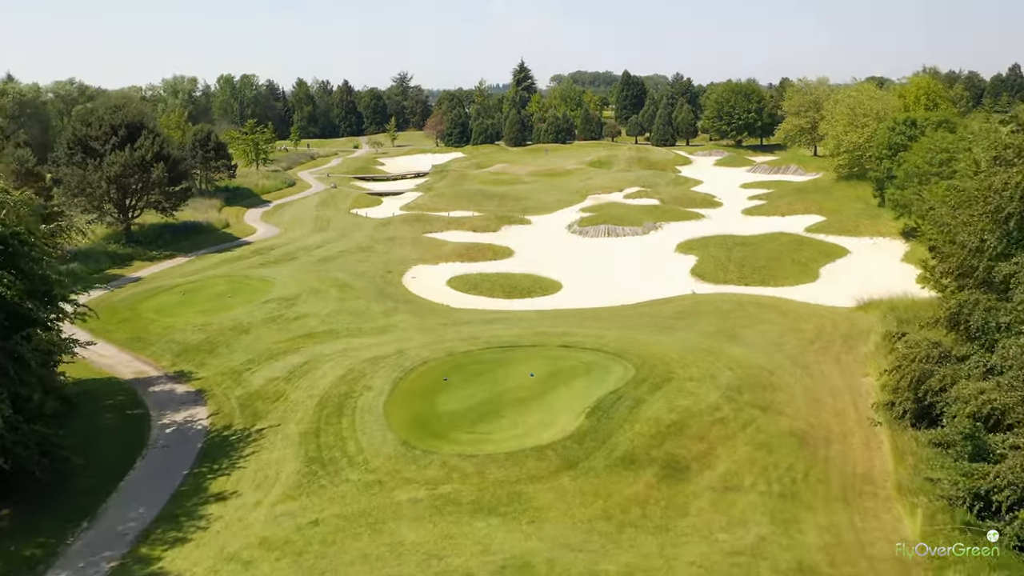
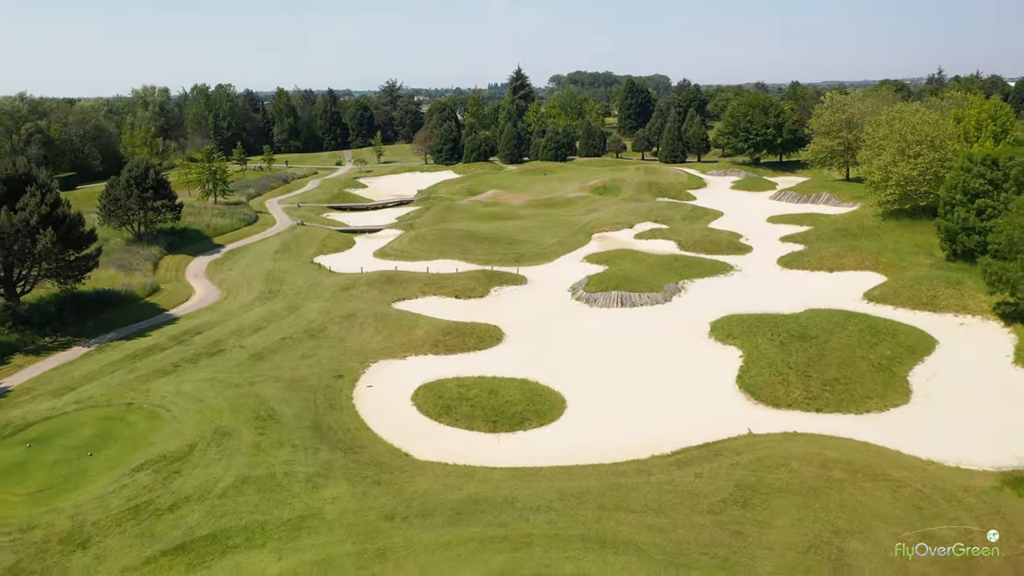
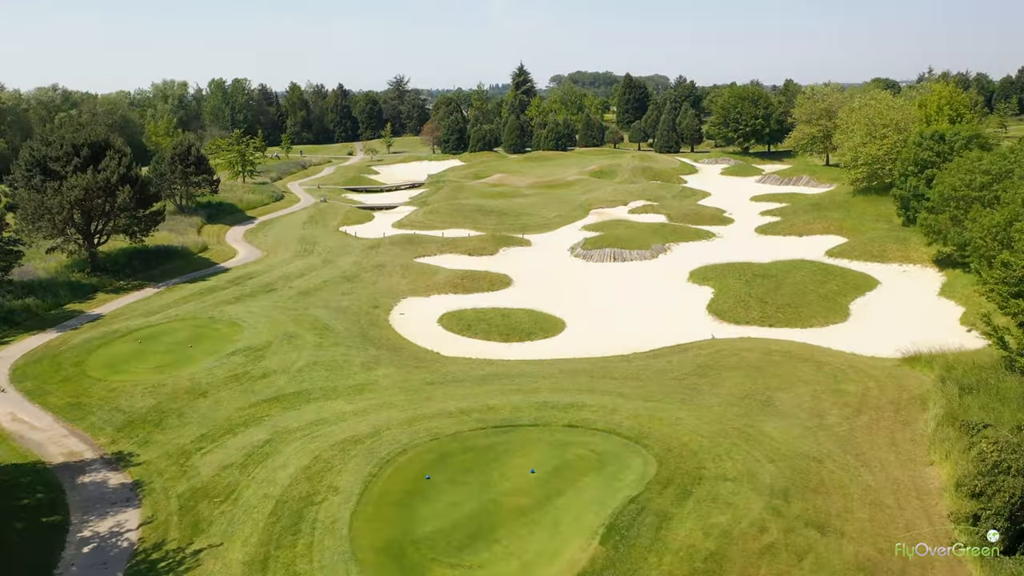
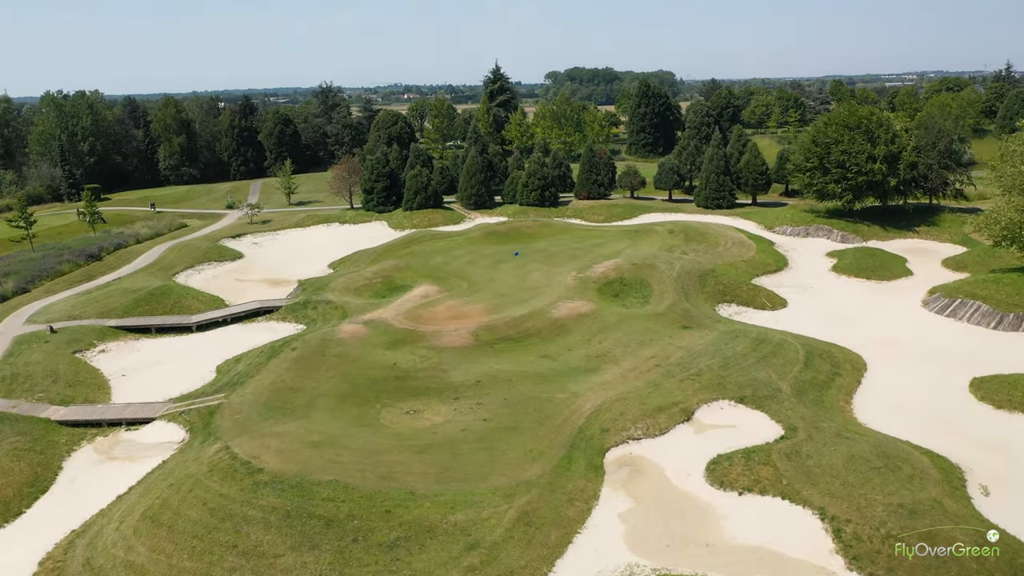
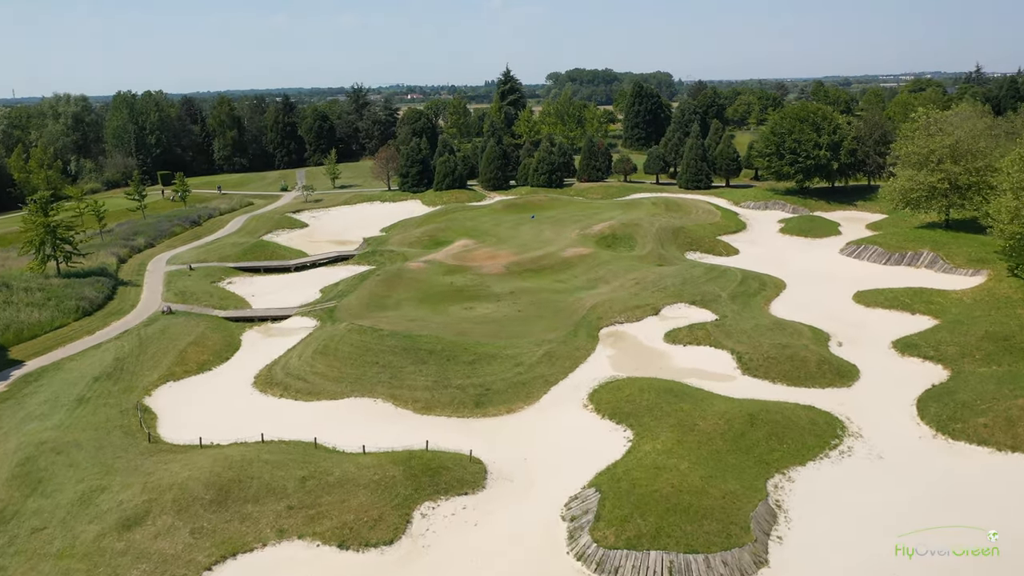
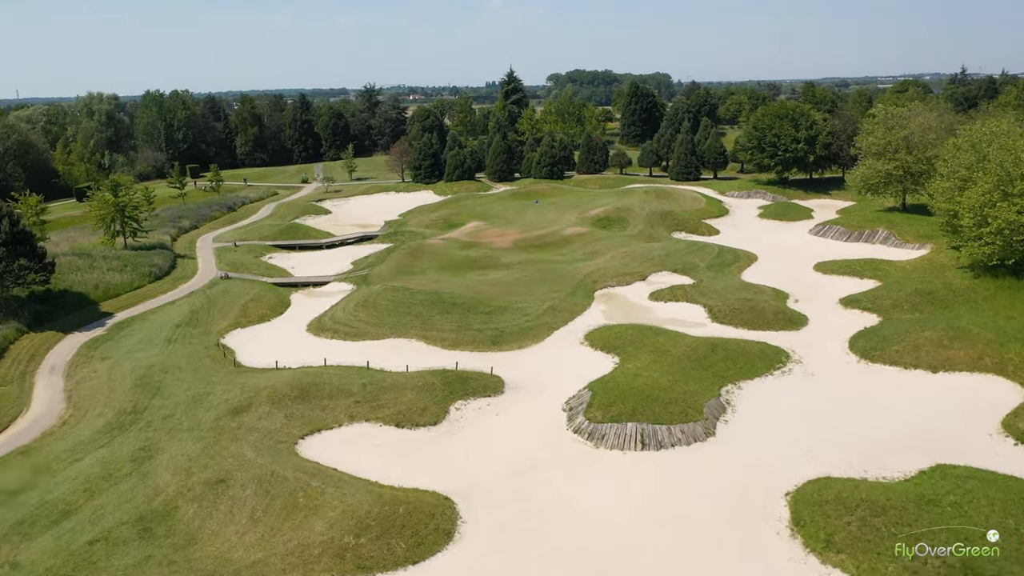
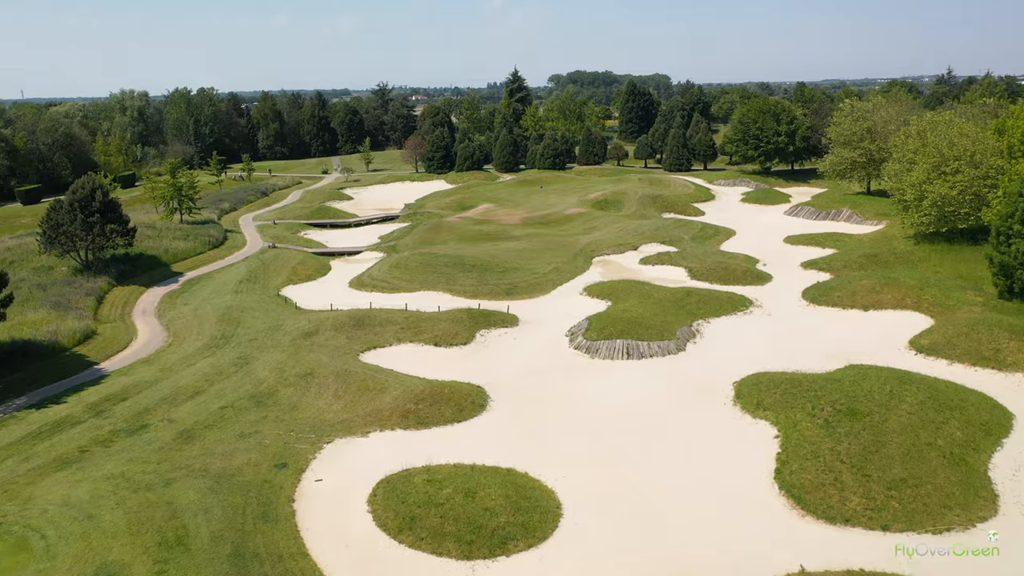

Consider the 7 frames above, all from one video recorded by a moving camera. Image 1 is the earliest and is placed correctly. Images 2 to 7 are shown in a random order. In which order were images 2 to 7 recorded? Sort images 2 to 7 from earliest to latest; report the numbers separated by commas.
3, 2, 7, 6, 5, 4
